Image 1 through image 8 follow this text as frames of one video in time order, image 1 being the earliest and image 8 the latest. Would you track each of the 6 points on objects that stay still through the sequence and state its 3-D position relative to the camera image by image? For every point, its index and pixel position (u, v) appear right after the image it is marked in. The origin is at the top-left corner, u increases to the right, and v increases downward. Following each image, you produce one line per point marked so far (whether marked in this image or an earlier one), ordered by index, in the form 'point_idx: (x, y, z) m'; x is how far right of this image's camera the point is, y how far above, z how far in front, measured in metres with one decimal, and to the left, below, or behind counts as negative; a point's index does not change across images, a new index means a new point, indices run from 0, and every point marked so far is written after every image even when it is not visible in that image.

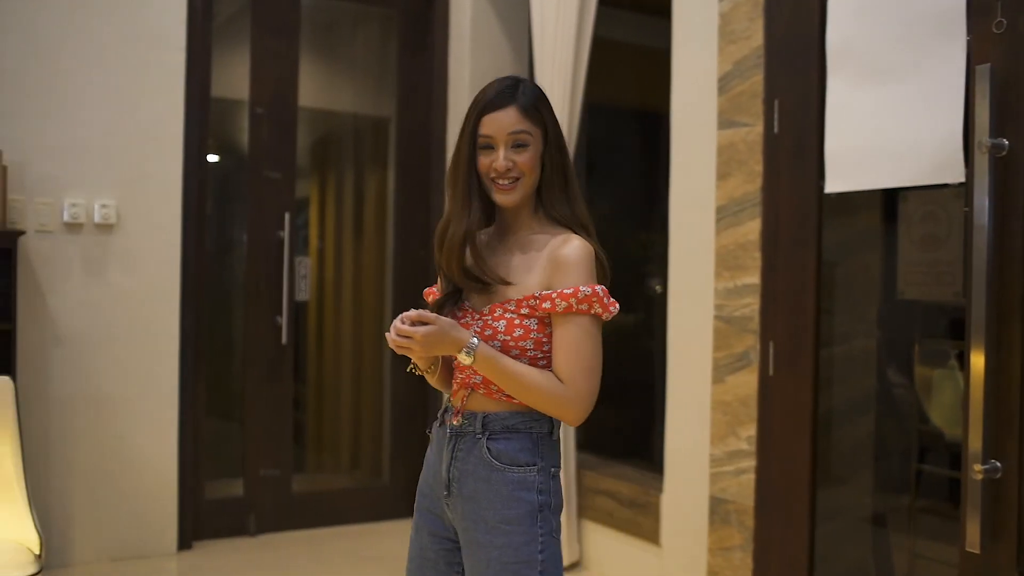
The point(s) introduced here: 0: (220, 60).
0: (-1.2, +0.9, +2.8) m
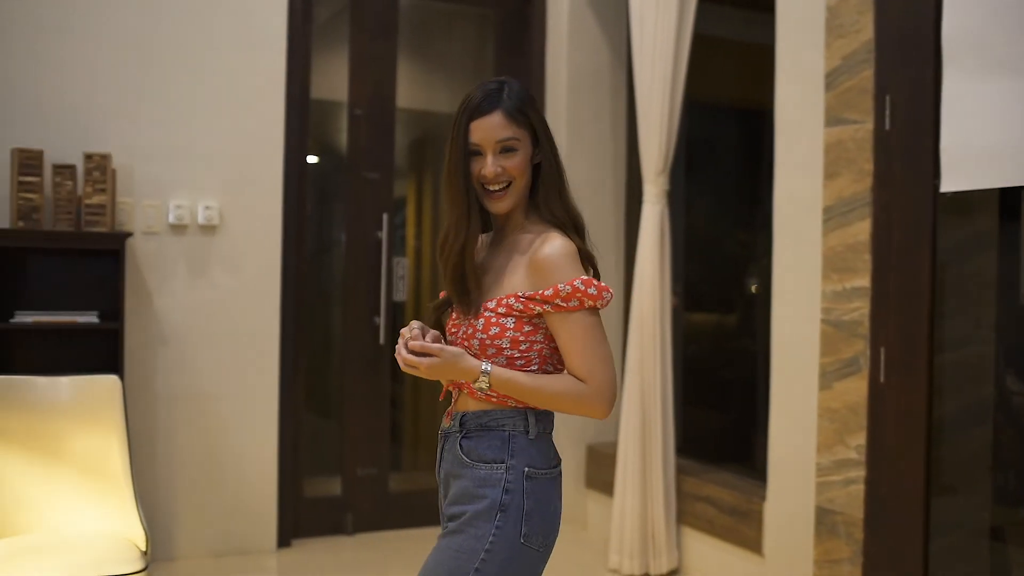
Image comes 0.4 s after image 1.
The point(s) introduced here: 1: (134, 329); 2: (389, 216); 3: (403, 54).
0: (-0.8, +0.9, +2.8) m
1: (-1.4, -0.1, +2.6) m
2: (-0.5, +0.3, +2.8) m
3: (-0.4, +1.0, +2.9) m
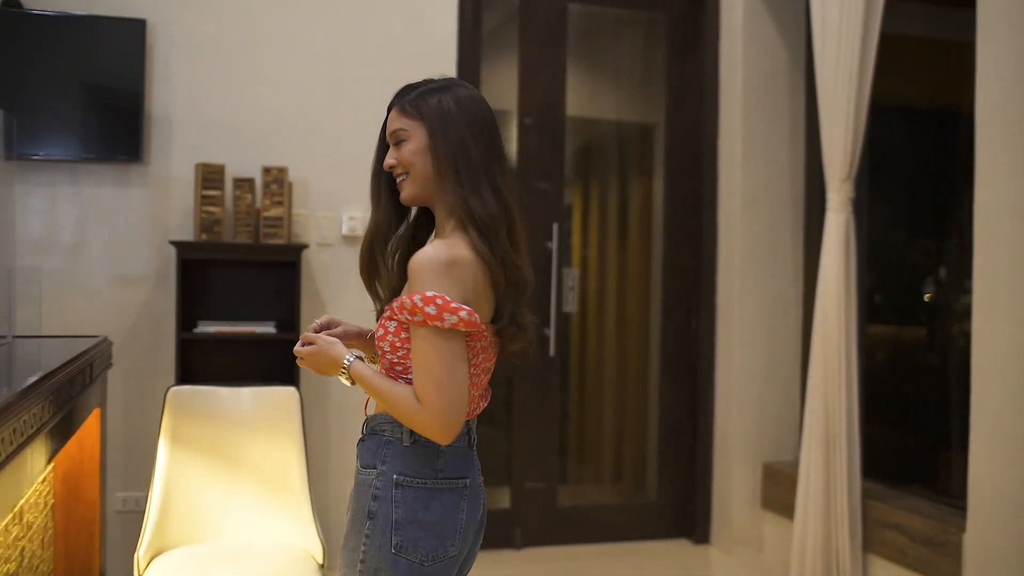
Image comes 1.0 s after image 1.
0: (-0.1, +0.9, +2.7) m
1: (-0.8, -0.2, +2.6) m
2: (+0.2, +0.3, +2.8) m
3: (+0.3, +0.9, +2.8) m
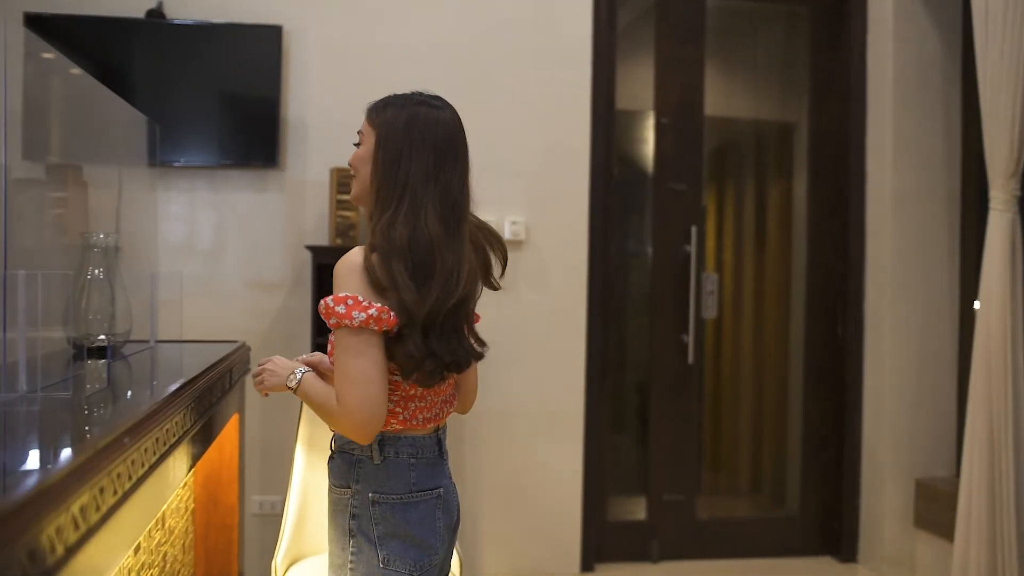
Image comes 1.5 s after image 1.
0: (+0.4, +0.9, +2.7) m
1: (-0.3, -0.2, +2.6) m
2: (+0.7, +0.2, +2.7) m
3: (+0.8, +0.9, +2.7) m
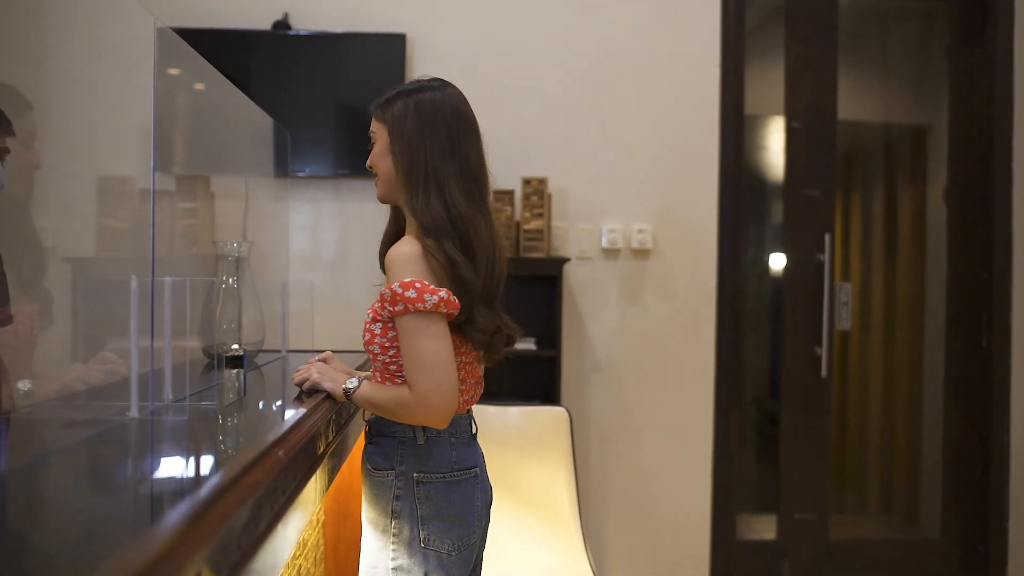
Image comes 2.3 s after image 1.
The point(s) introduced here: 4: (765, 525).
0: (+0.9, +0.8, +2.6) m
1: (+0.2, -0.3, +2.5) m
2: (+1.2, +0.2, +2.6) m
3: (+1.3, +0.9, +2.6) m
4: (+0.9, -0.9, +2.6) m
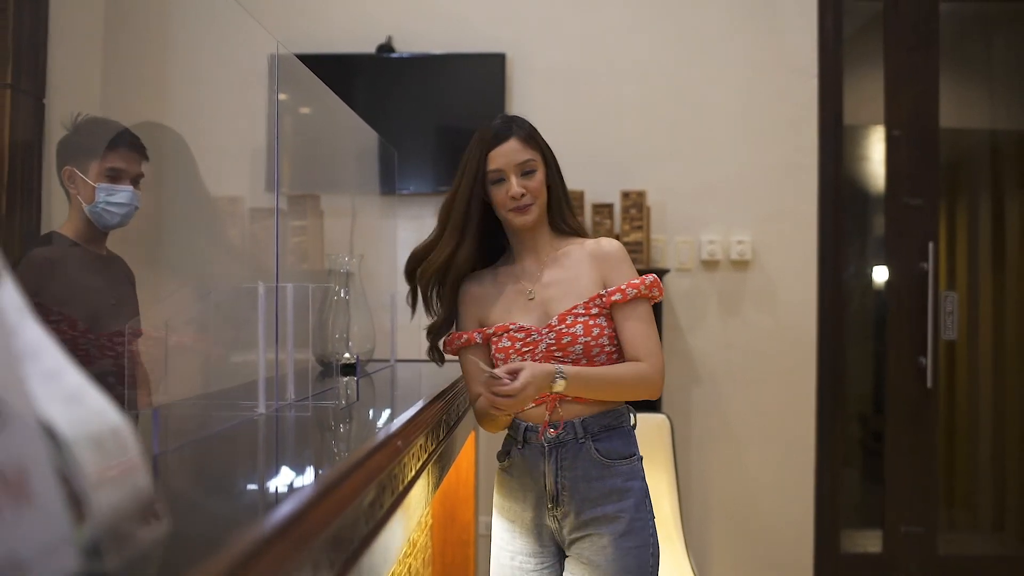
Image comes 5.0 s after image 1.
0: (+1.3, +0.8, +2.6) m
1: (+0.6, -0.3, +2.6) m
2: (+1.6, +0.2, +2.5) m
3: (+1.6, +0.8, +2.6) m
4: (+1.3, -0.9, +2.6) m
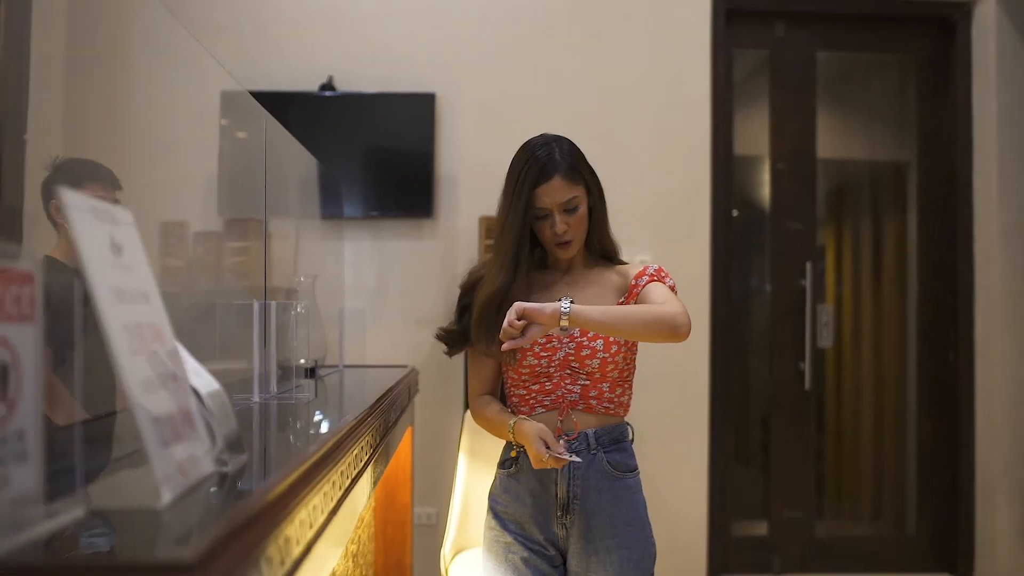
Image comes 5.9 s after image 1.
0: (+1.0, +0.7, +2.9) m
1: (+0.3, -0.4, +2.9) m
2: (+1.3, +0.1, +2.9) m
3: (+1.3, +0.8, +2.9) m
4: (+1.0, -1.0, +2.9) m
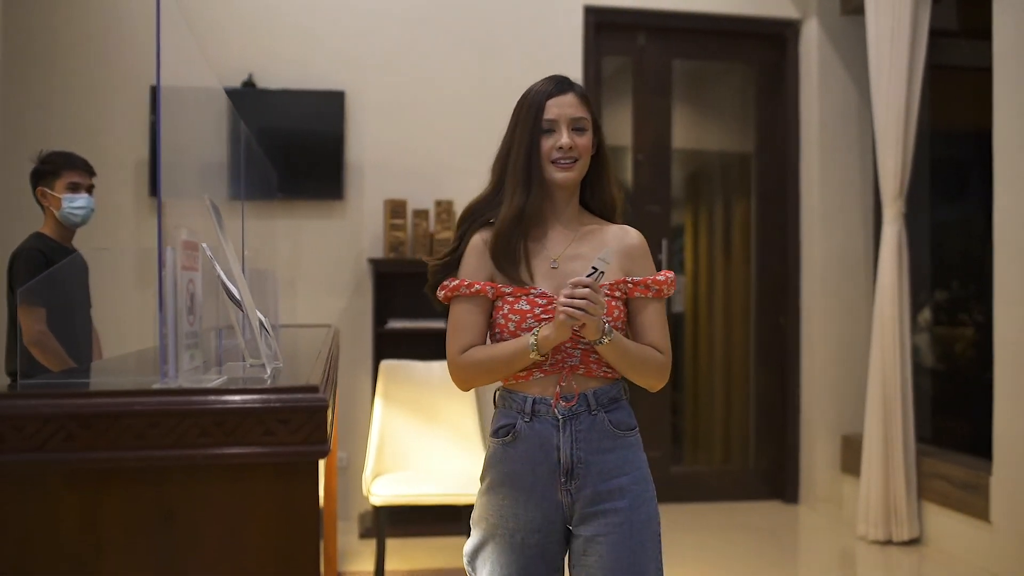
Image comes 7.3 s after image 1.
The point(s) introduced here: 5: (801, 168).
0: (+0.5, +0.8, +3.4) m
1: (-0.2, -0.2, +3.4) m
2: (+0.8, +0.2, +3.4) m
3: (+0.8, +0.9, +3.5) m
4: (+0.5, -0.9, +3.4) m
5: (+1.4, +0.6, +3.4) m
